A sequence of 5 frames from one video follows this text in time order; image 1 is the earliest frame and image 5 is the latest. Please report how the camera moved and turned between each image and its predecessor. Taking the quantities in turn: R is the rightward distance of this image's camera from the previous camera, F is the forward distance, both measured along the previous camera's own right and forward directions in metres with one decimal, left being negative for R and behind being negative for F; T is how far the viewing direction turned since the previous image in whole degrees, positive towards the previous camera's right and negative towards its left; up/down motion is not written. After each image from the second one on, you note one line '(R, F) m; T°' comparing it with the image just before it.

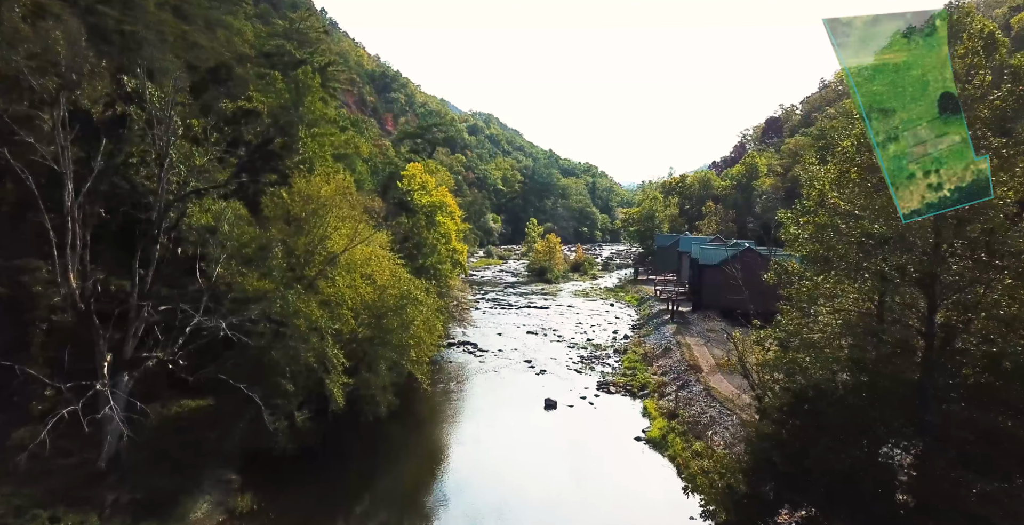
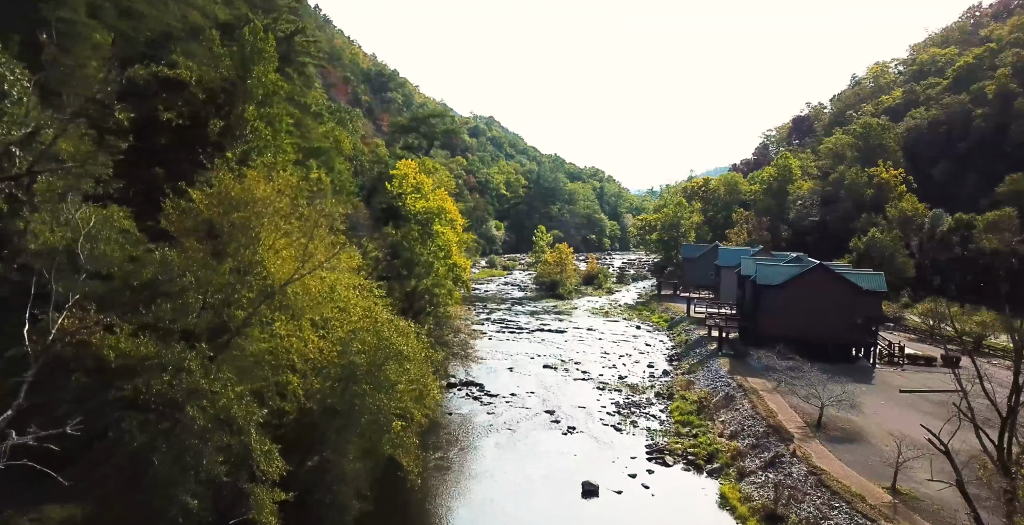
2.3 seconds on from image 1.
(-0.9, +9.4) m; 0°
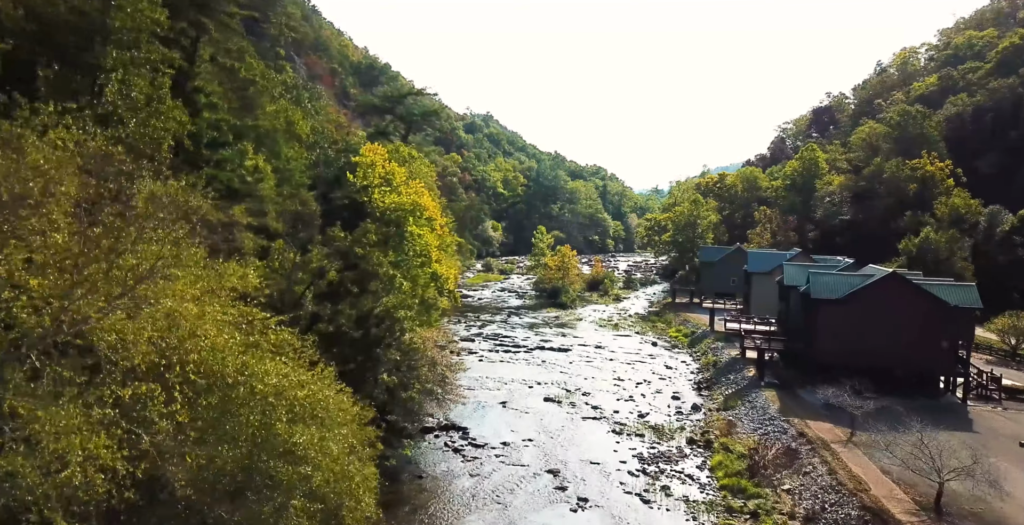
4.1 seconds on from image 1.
(+0.3, +8.3) m; 0°
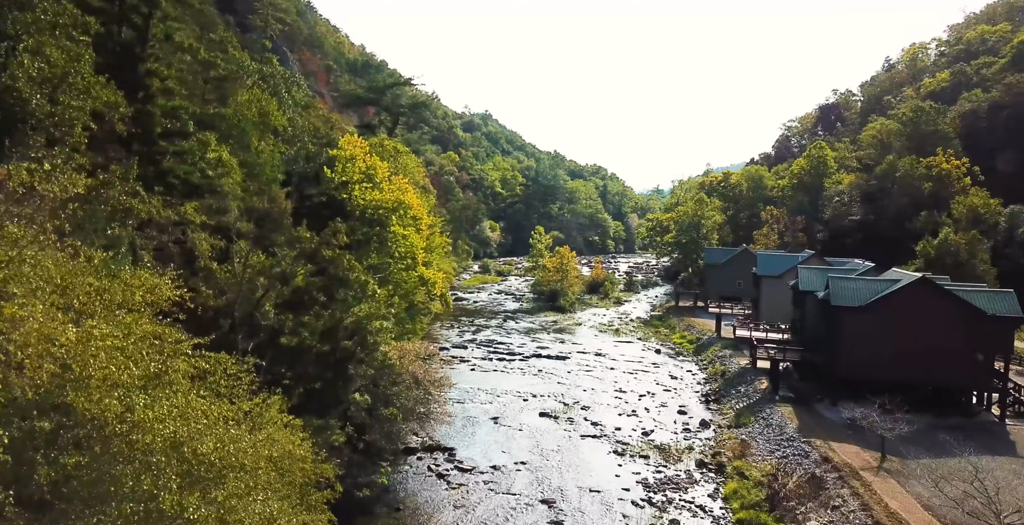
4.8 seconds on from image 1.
(+0.3, +2.8) m; 0°
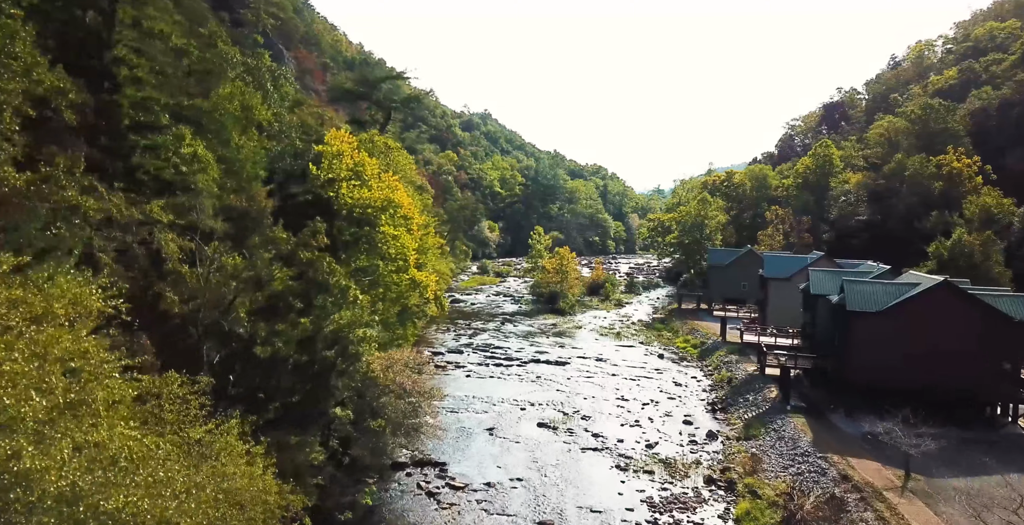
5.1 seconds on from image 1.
(+0.2, +1.7) m; 0°
